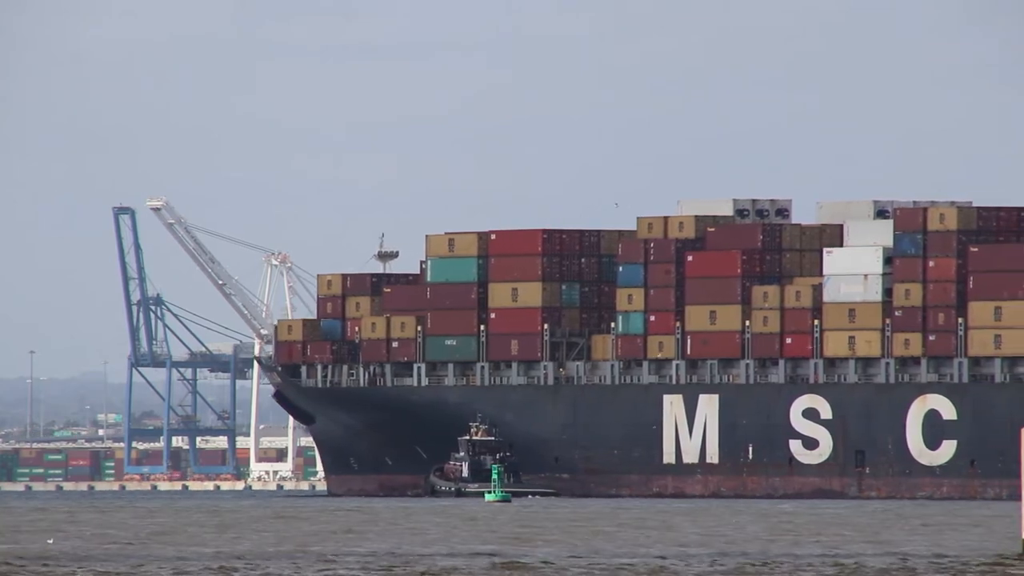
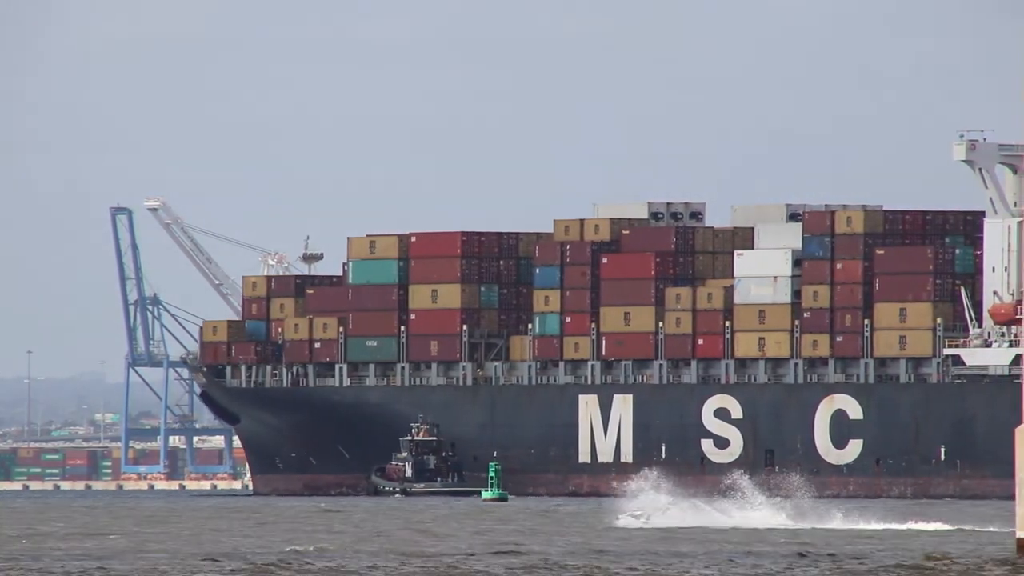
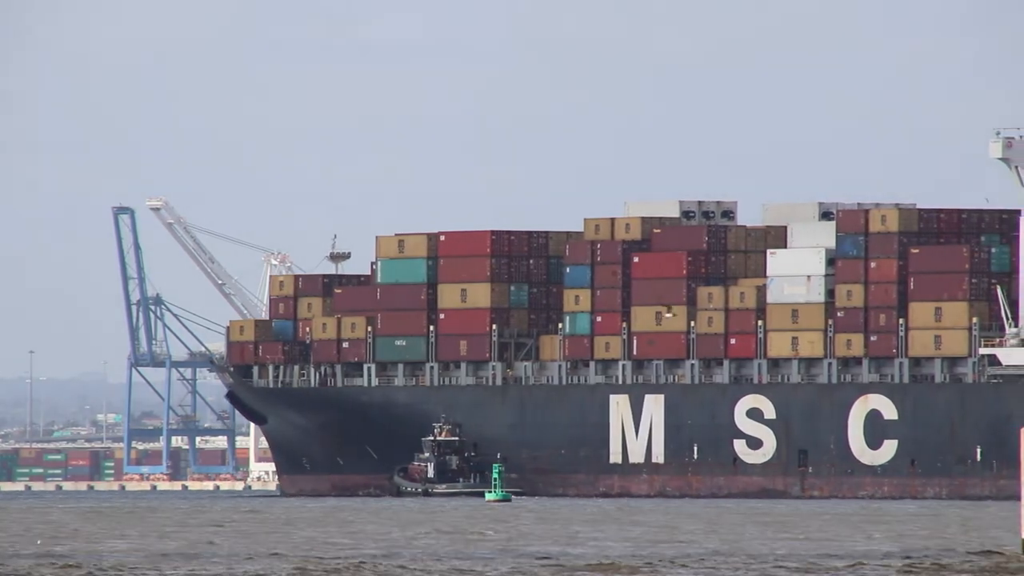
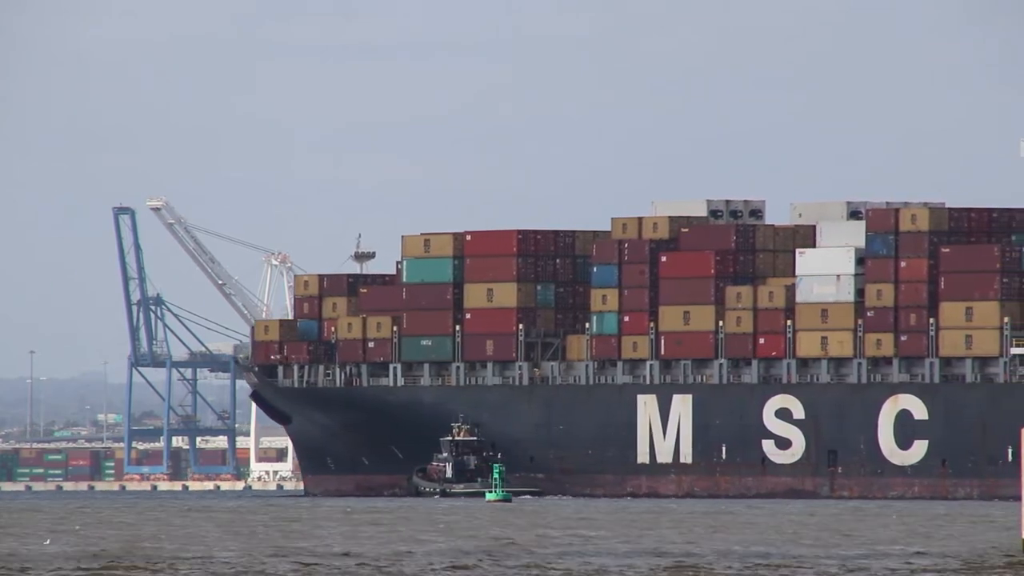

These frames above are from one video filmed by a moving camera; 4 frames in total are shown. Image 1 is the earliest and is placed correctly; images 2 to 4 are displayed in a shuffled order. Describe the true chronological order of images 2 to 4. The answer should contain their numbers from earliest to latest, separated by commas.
4, 3, 2
